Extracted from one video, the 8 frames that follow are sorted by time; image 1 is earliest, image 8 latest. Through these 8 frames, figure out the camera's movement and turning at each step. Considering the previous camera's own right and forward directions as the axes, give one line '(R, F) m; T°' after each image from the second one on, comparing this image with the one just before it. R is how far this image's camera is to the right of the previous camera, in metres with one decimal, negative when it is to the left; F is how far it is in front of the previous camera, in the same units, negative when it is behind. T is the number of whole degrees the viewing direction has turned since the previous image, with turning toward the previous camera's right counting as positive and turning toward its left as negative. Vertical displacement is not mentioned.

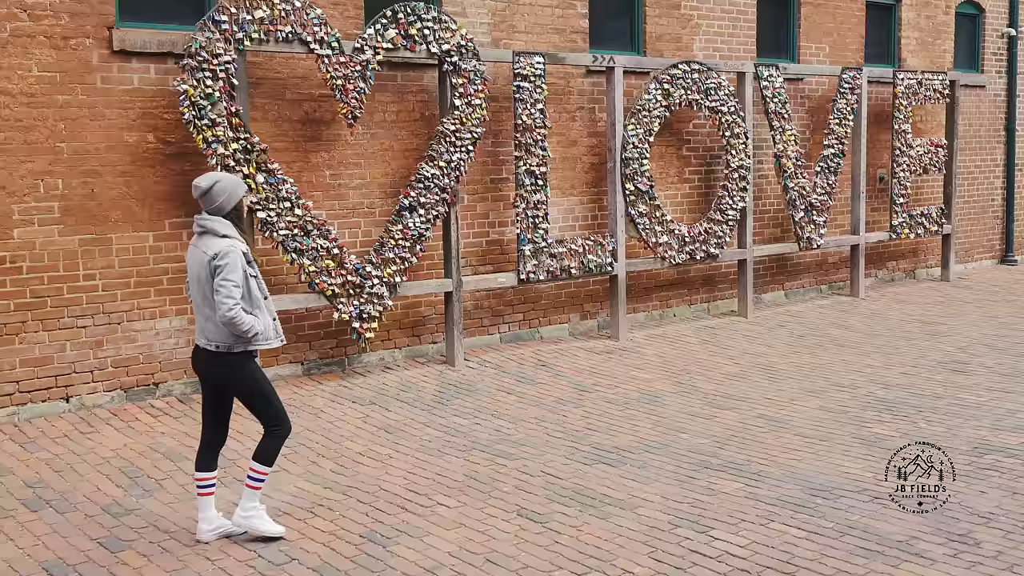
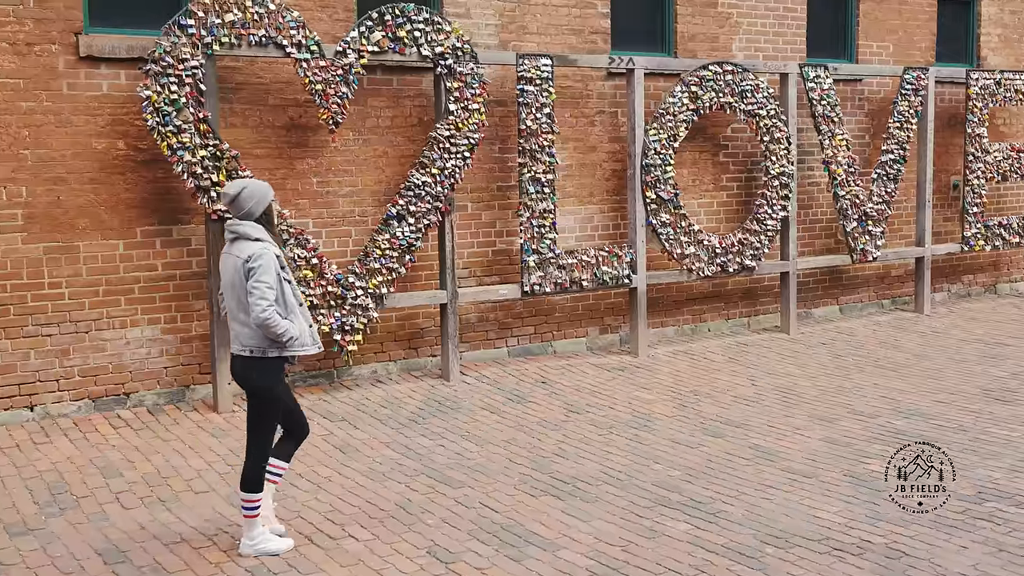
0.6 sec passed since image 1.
(+0.9, +0.4) m; -7°
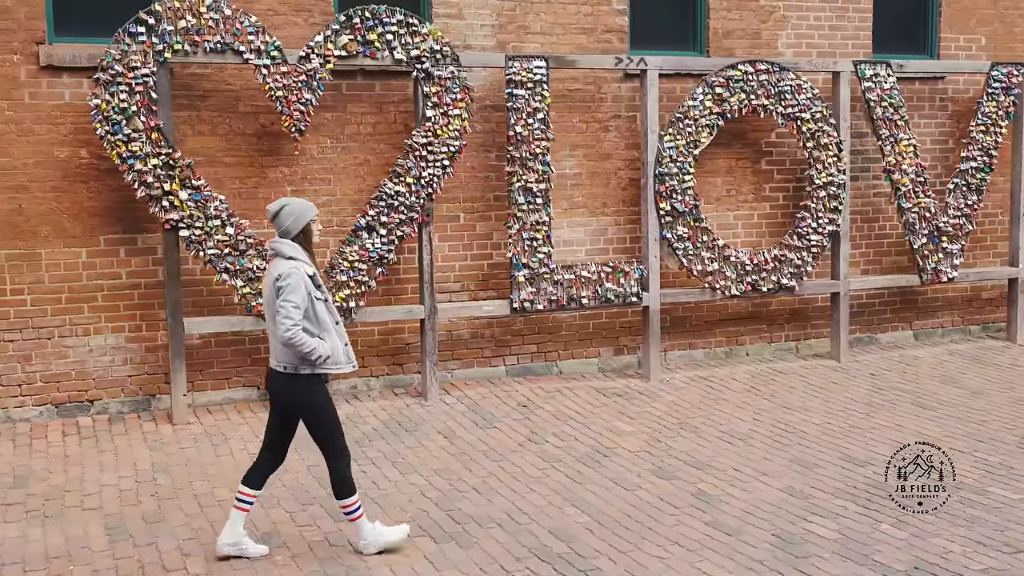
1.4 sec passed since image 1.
(+1.4, +0.6) m; -11°
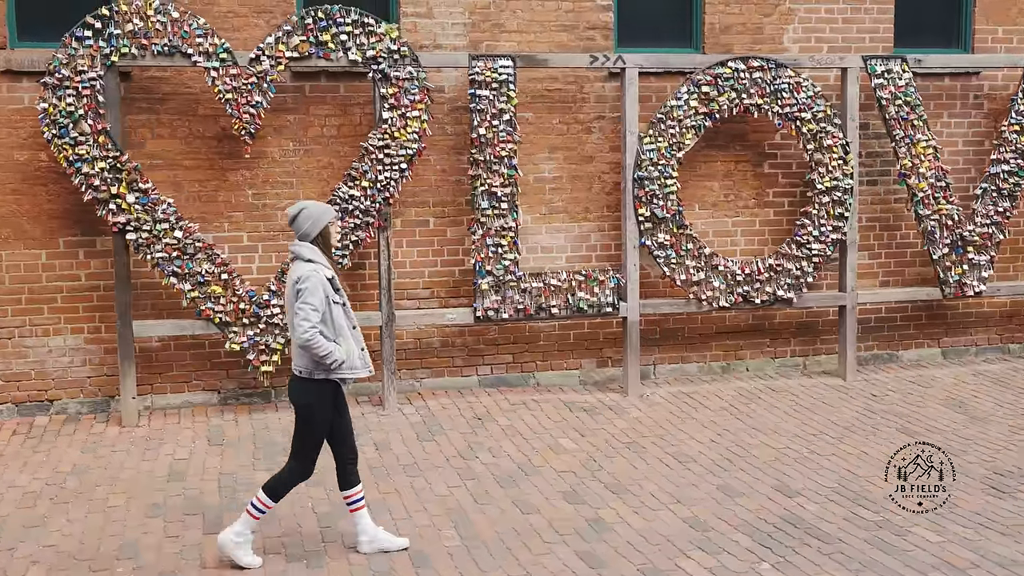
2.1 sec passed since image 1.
(+1.2, +0.3) m; -8°
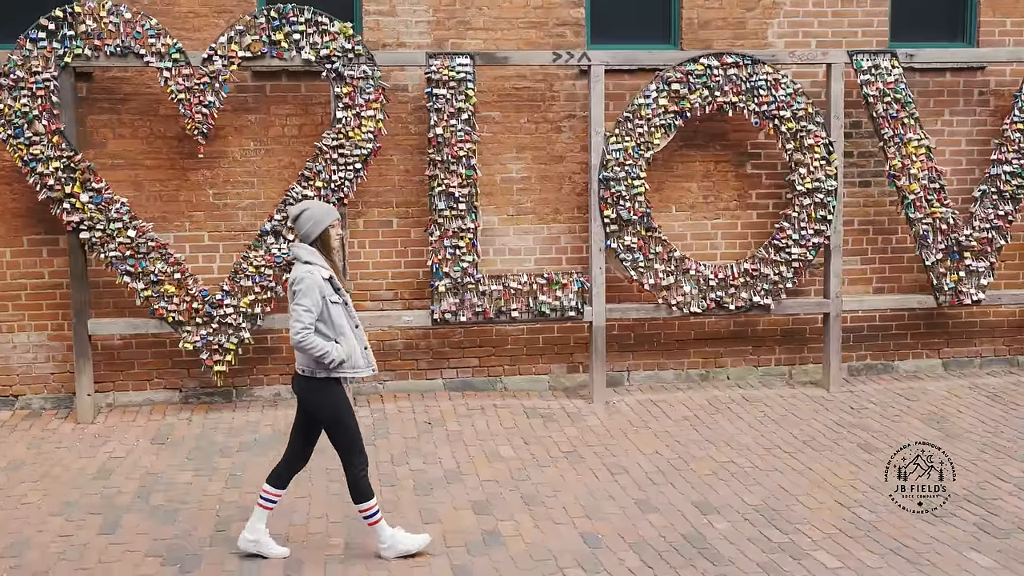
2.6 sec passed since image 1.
(+0.9, +0.2) m; -5°
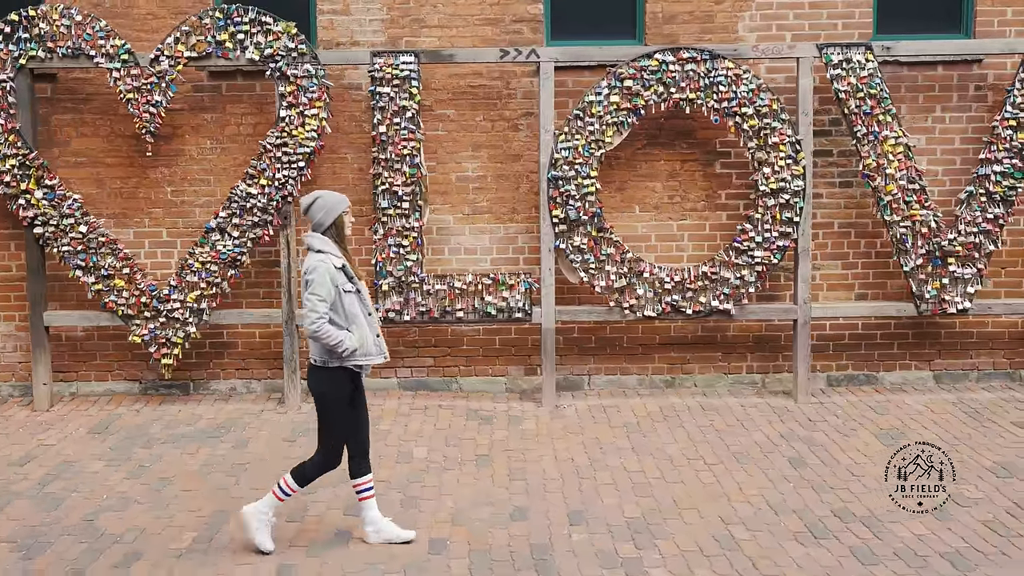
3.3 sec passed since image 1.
(+1.2, +0.2) m; -7°
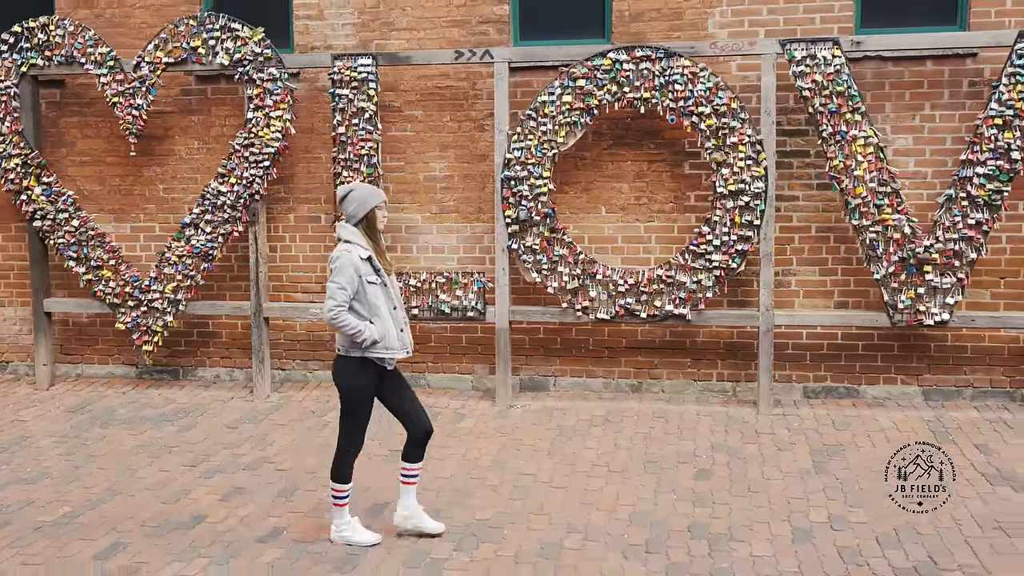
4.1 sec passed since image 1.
(+1.5, +0.1) m; -10°
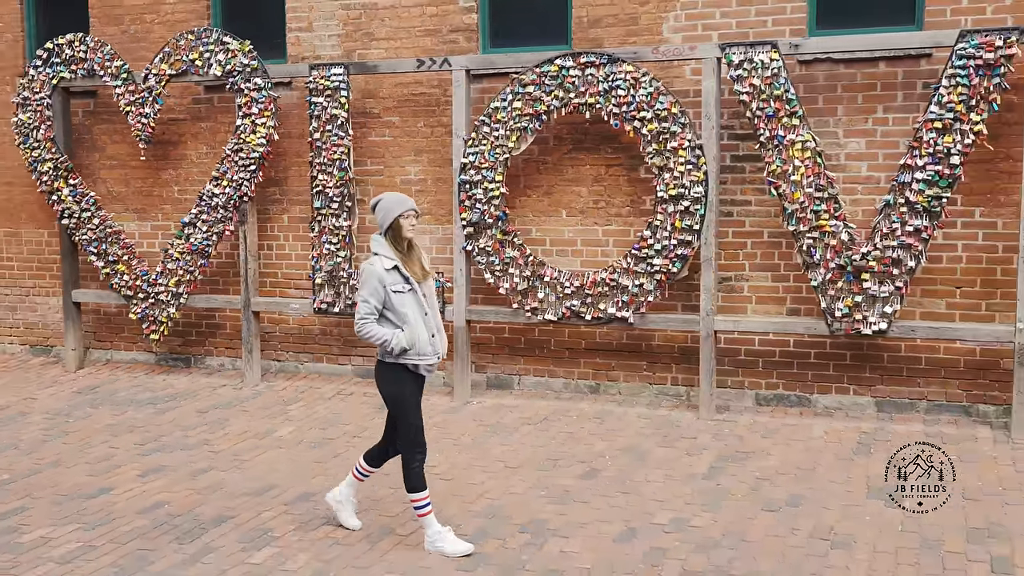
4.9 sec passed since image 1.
(+1.5, -0.1) m; -10°
